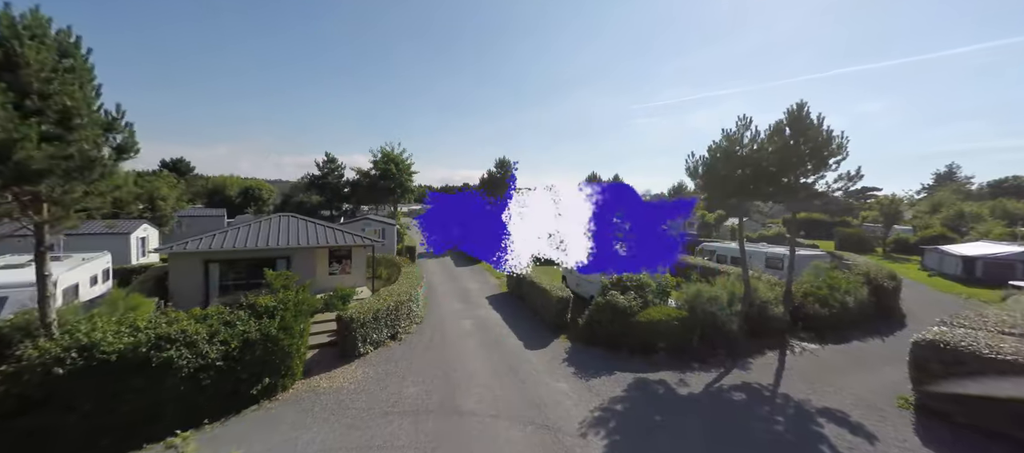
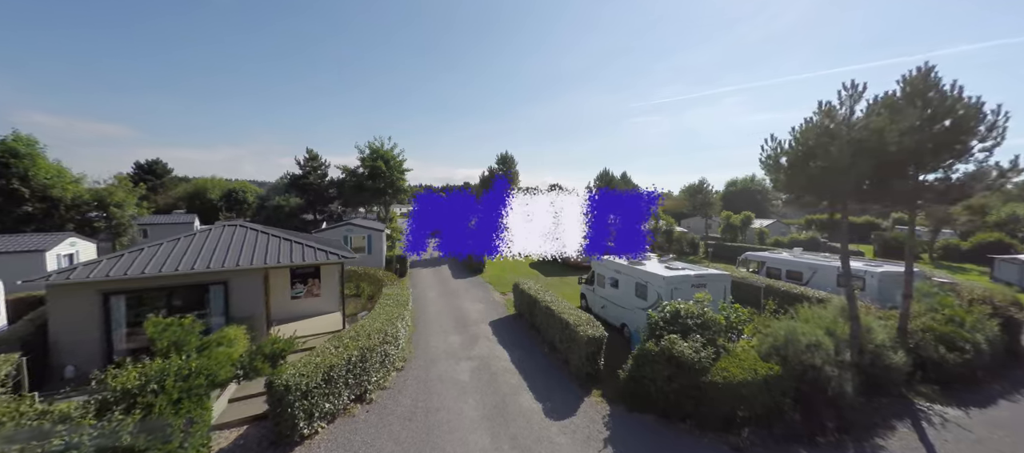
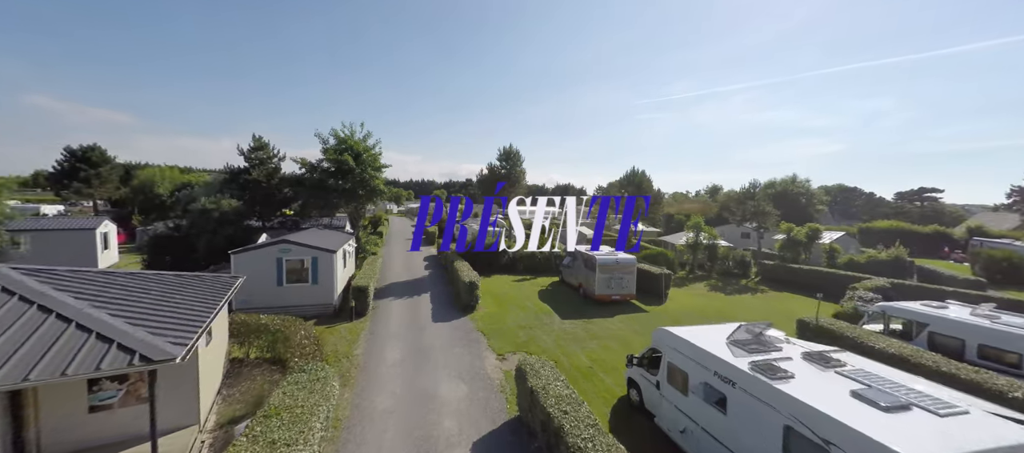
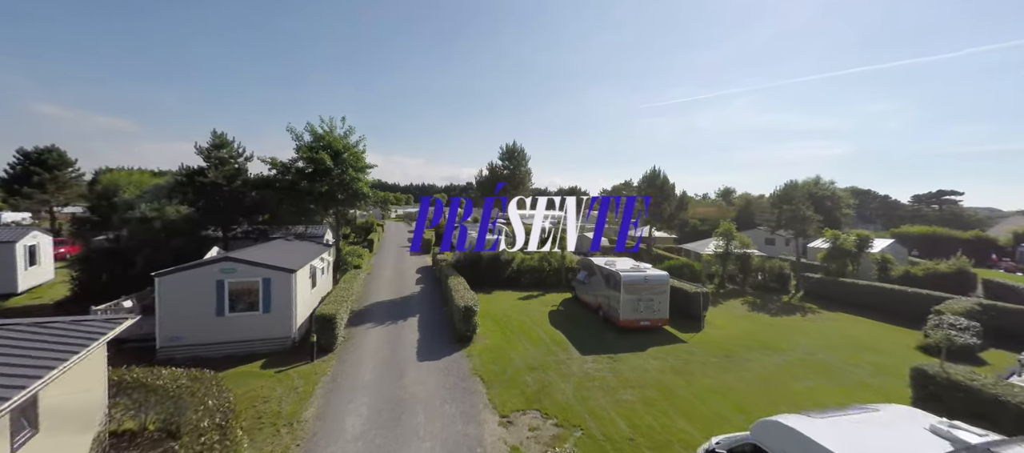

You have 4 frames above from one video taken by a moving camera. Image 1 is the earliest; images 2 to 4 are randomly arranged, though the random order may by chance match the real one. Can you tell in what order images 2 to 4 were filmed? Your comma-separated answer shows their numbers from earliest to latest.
2, 3, 4
